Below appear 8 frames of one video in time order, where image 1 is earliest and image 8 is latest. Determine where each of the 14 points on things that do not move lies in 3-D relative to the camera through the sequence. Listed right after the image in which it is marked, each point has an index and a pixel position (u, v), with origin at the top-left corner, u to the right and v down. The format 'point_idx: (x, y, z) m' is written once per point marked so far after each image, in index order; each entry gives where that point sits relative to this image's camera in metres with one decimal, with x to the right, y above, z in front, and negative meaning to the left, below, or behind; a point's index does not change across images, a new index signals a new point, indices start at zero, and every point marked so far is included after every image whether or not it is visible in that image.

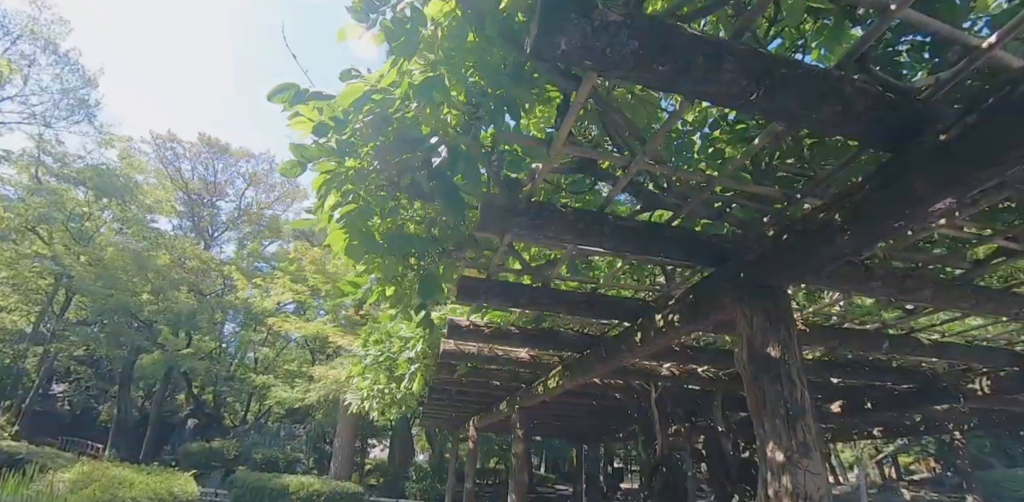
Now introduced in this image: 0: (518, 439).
0: (0.0, -1.9, +5.0) m
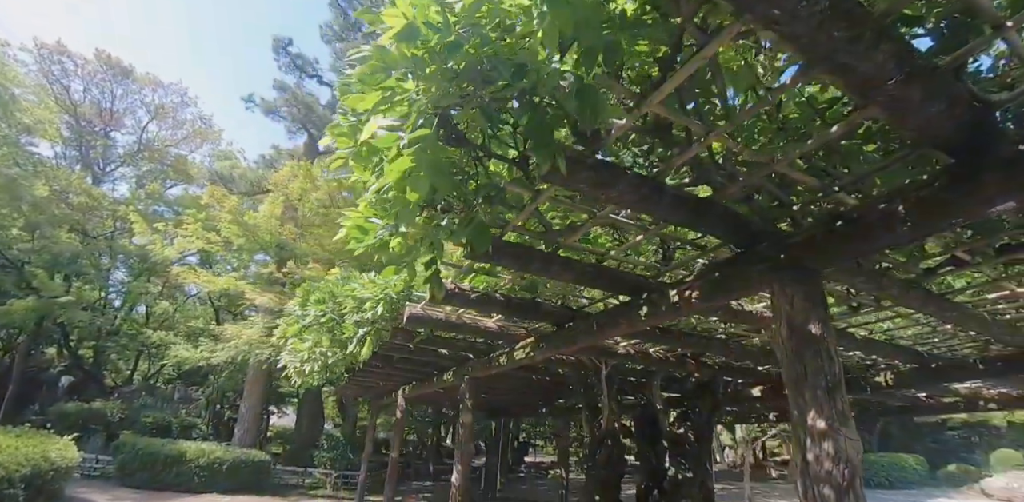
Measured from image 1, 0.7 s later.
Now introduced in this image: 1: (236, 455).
0: (-0.5, -1.5, +4.9) m
1: (-5.8, -4.3, +10.8) m
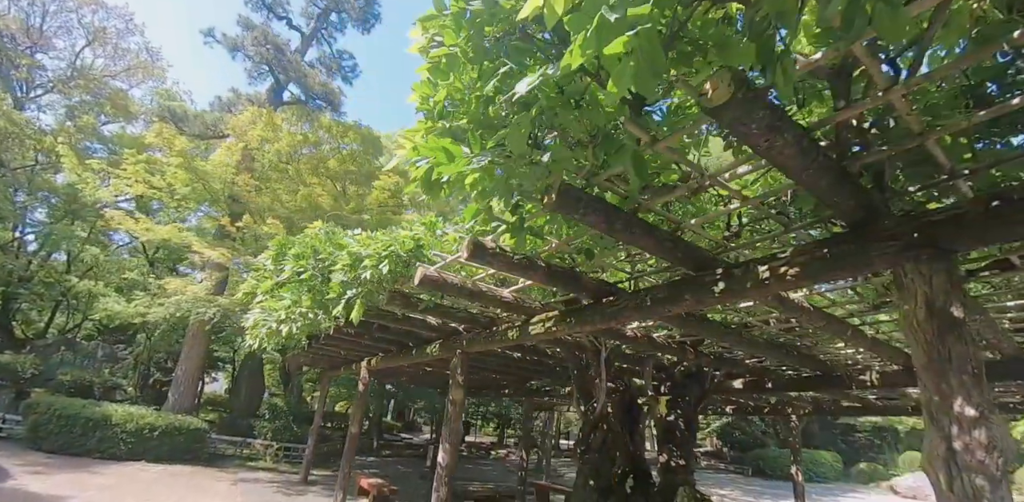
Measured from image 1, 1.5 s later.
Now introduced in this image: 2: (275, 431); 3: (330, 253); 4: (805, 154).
0: (-0.5, -1.2, +4.5) m
1: (-6.6, -3.3, +9.9) m
2: (-5.6, -4.3, +12.1) m
3: (-1.6, 0.0, +4.5) m
4: (+1.0, +0.3, +1.7) m
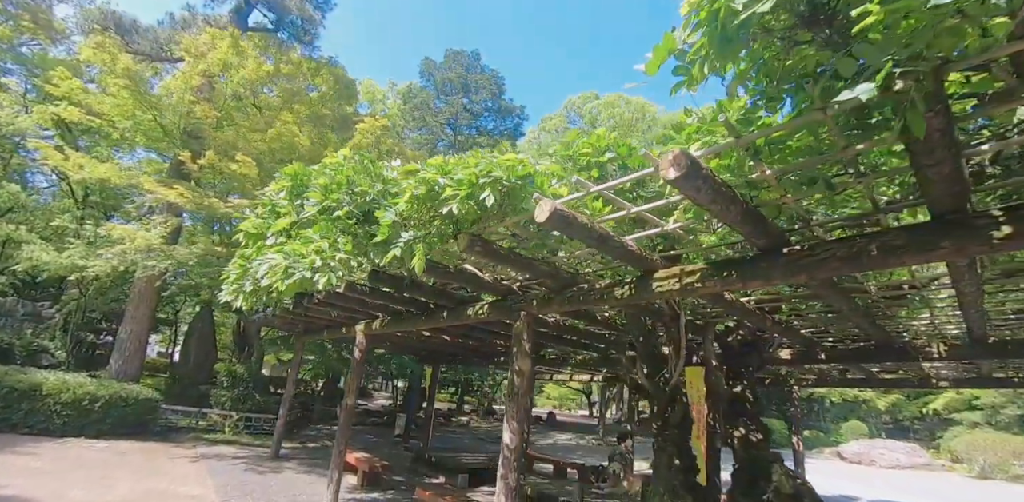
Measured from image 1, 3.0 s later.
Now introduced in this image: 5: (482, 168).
0: (+0.1, -0.8, +3.8) m
1: (-6.7, -2.3, +8.5) m
2: (-5.9, -3.2, +10.9) m
3: (-1.0, +0.4, +3.5) m
4: (+1.9, +0.5, +1.0) m
5: (-0.1, +0.4, +2.7) m
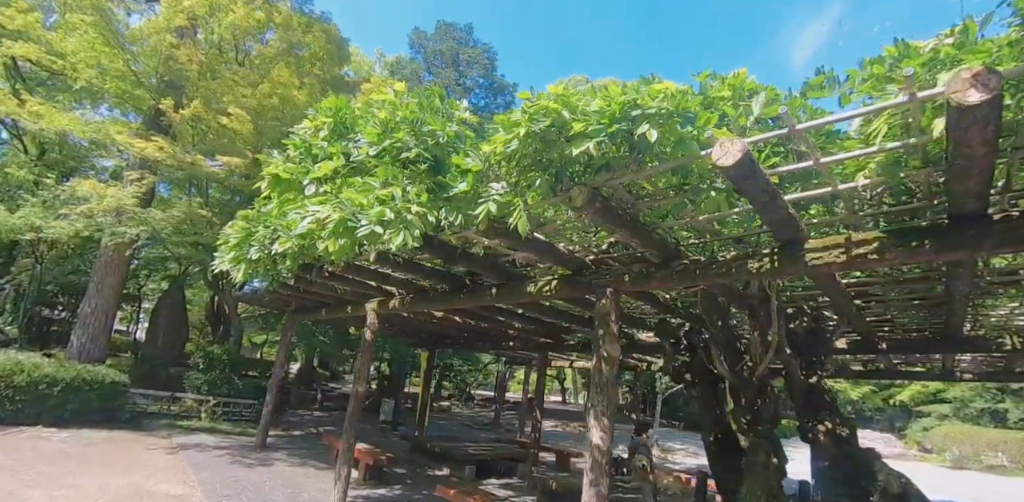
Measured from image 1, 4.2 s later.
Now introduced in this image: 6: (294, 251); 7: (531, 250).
0: (+0.7, -0.6, +3.2) m
1: (-6.5, -1.8, +7.5) m
2: (-5.9, -2.6, +9.9) m
3: (-0.4, +0.7, +2.9) m
4: (+2.7, +0.6, +0.5) m
5: (+0.5, +0.6, +2.1) m
6: (-1.7, 0.0, +4.0) m
7: (+0.1, 0.0, +3.3) m
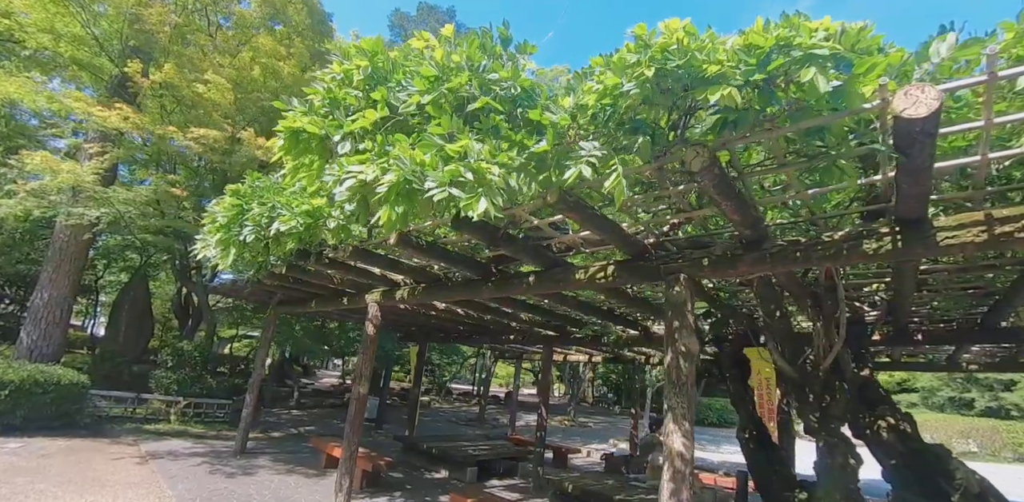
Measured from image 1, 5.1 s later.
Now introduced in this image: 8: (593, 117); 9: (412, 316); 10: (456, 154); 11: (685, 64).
0: (+1.0, -0.4, +2.8) m
1: (-6.4, -1.6, +6.7) m
2: (-6.0, -2.4, +9.1) m
3: (0.0, +0.8, +2.4) m
4: (+3.2, +0.7, +0.2) m
5: (+0.9, +0.7, +1.6) m
6: (-1.4, +0.1, +3.4) m
7: (+0.5, +0.1, +2.8) m
8: (+0.4, +0.6, +2.2) m
9: (-1.4, -0.9, +7.3) m
10: (-0.2, +0.4, +2.0) m
11: (+0.6, +0.7, +1.8) m
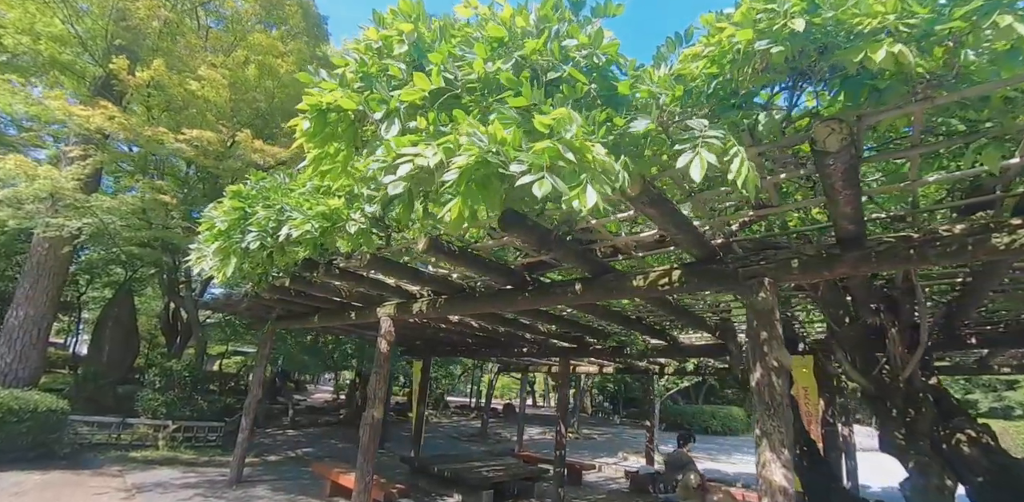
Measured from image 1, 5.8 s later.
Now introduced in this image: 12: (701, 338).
0: (+1.3, -0.4, +2.4) m
1: (-6.2, -1.8, +6.1) m
2: (-5.8, -2.6, +8.5) m
3: (+0.3, +0.8, +2.0) m
4: (+3.5, +0.8, -0.1) m
5: (+1.2, +0.8, +1.3) m
6: (-1.2, +0.1, +3.0) m
7: (+0.7, +0.1, +2.4) m
8: (+0.7, +0.6, +1.8) m
9: (-1.2, -1.1, +6.9) m
10: (+0.1, +0.4, +1.6) m
11: (+0.9, +0.7, +1.4) m
12: (+2.3, -1.1, +6.2) m
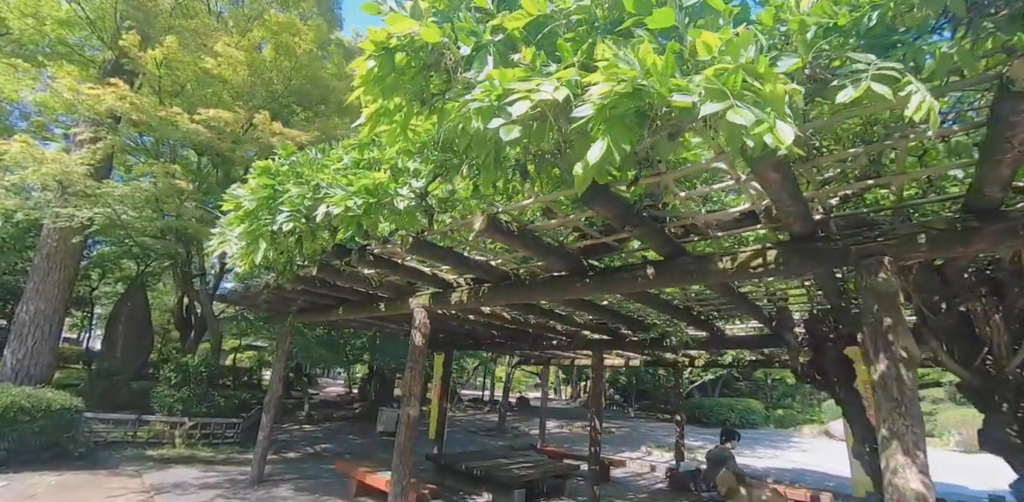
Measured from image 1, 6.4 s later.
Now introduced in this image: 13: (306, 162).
0: (+1.6, -0.3, +2.1) m
1: (-5.8, -1.7, +5.9) m
2: (-5.4, -2.5, +8.3) m
3: (+0.6, +0.9, +1.6) m
4: (+3.8, +0.9, -0.5) m
5: (+1.5, +0.9, +0.9) m
6: (-0.8, +0.2, +2.7) m
7: (+1.1, +0.2, +2.1) m
8: (+1.0, +0.7, +1.5) m
9: (-0.9, -0.9, +6.6) m
10: (+0.4, +0.5, +1.2) m
11: (+1.2, +0.8, +1.1) m
12: (+2.7, -0.9, +5.8) m
13: (-1.2, +0.5, +3.0) m
